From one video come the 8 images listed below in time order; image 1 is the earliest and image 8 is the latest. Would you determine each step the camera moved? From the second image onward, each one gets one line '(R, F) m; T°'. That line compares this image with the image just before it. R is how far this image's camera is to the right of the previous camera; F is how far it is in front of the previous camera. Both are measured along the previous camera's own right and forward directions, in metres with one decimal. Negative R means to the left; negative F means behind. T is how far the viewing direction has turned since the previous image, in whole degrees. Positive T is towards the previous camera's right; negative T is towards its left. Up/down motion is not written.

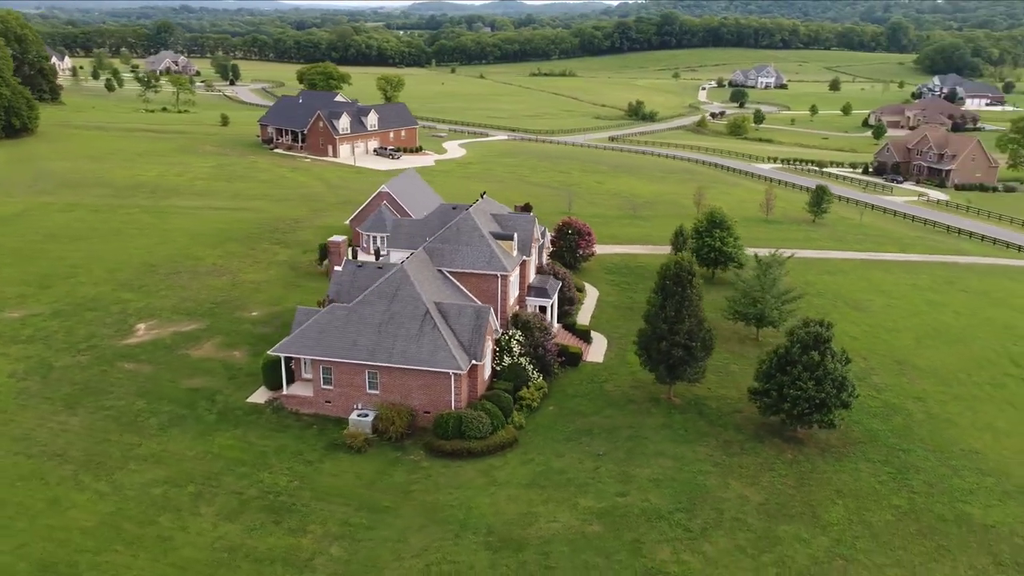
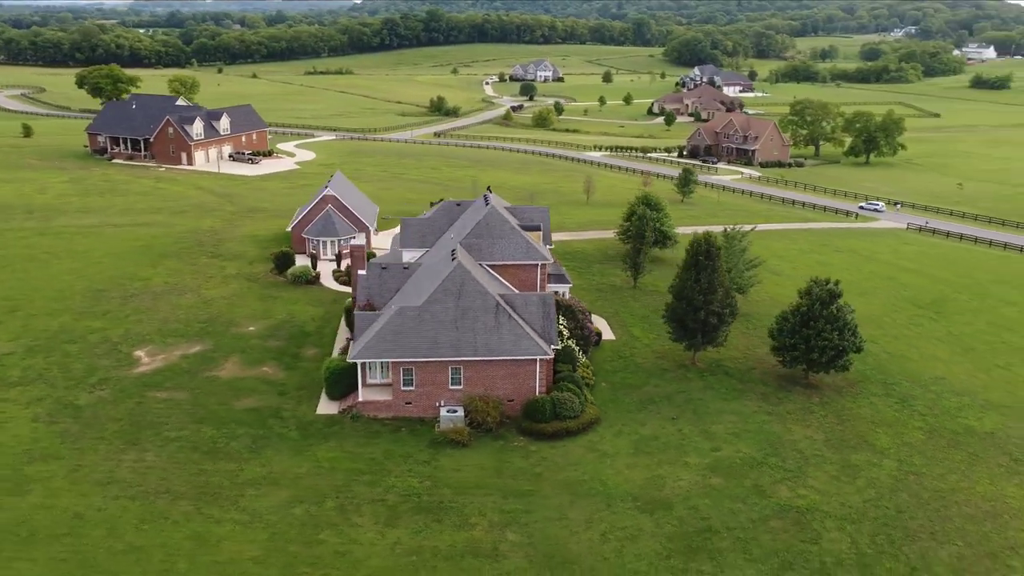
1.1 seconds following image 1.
(-12.8, +0.1) m; +16°
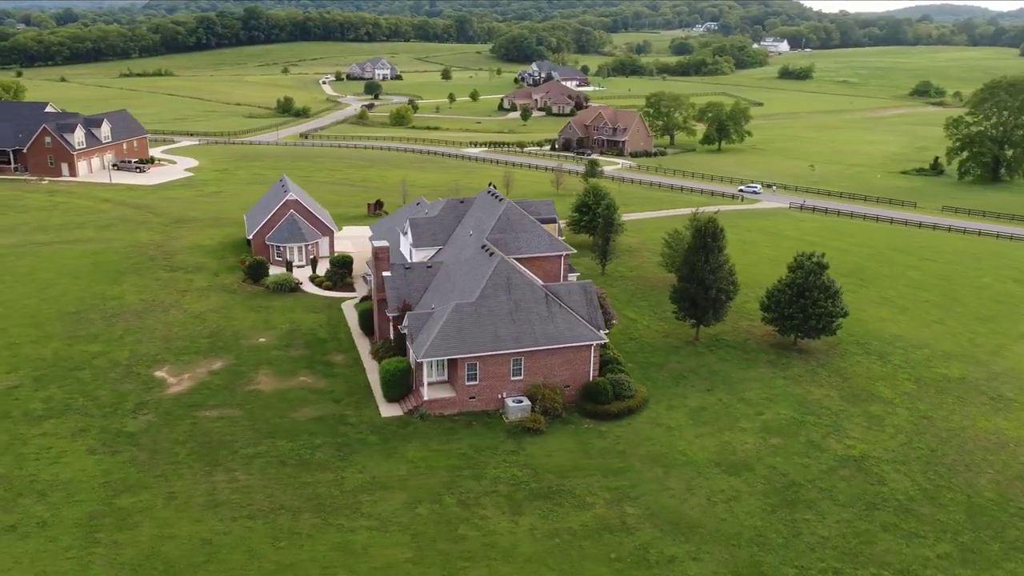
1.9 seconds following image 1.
(-9.8, -0.1) m; +12°
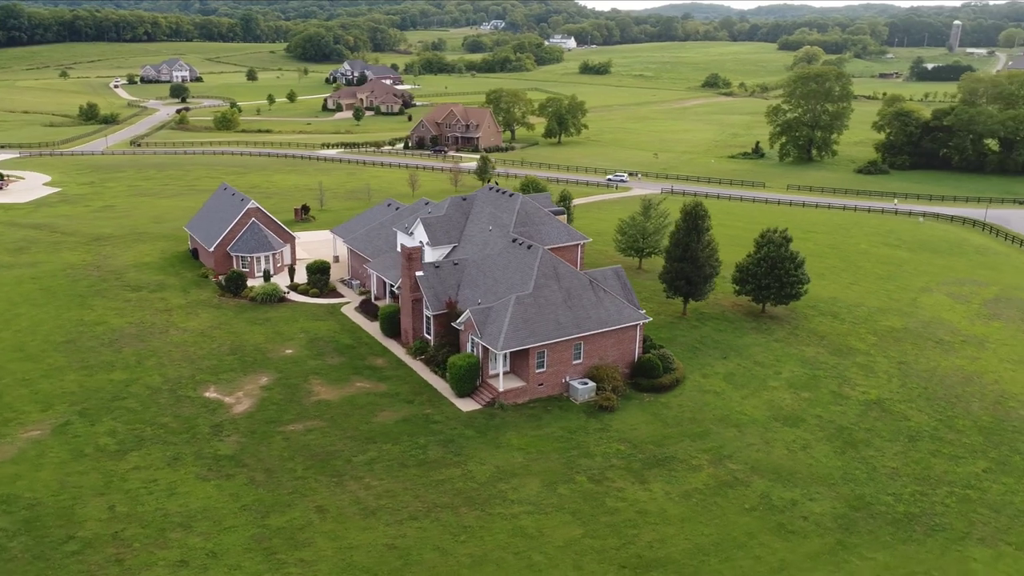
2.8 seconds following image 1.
(-11.7, -0.1) m; +14°
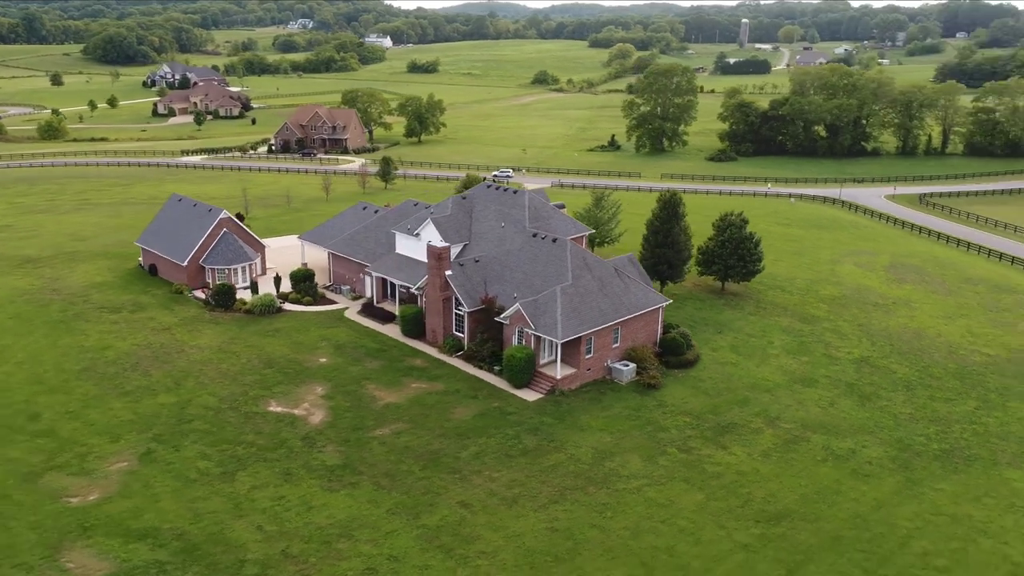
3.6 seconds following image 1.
(-10.6, -0.2) m; +13°
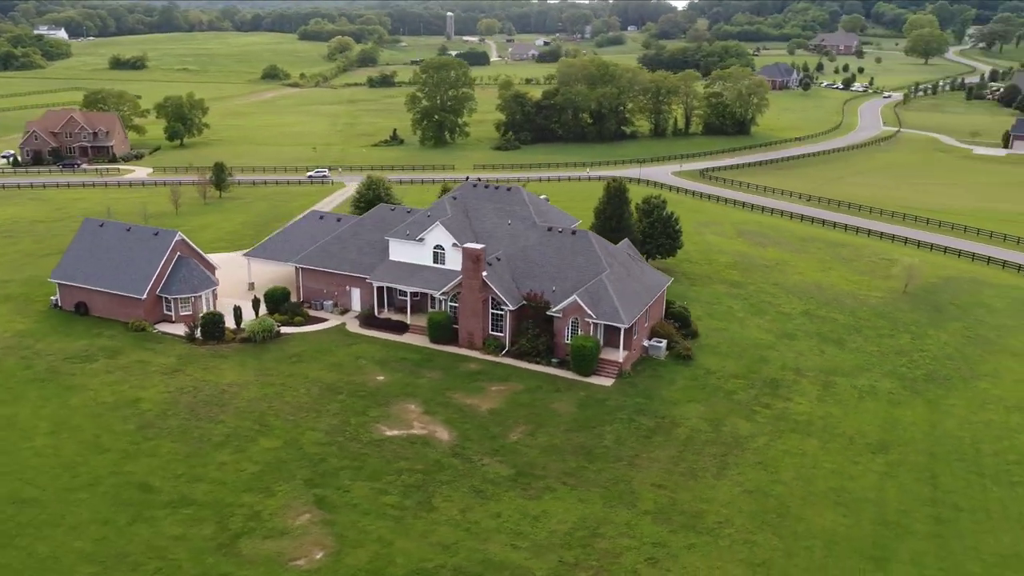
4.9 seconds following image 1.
(-16.2, +2.1) m; +20°
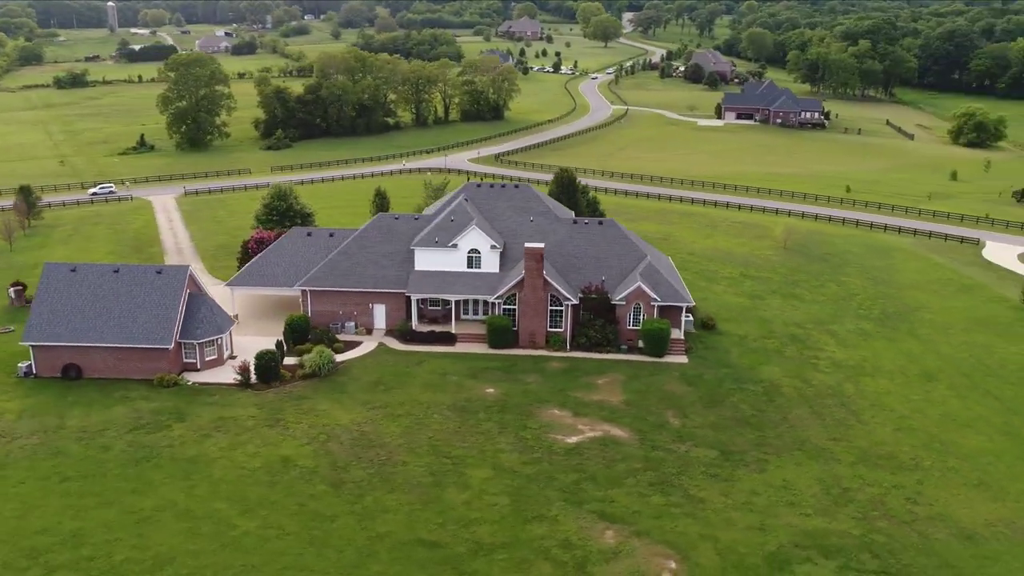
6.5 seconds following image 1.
(-18.1, +3.6) m; +21°
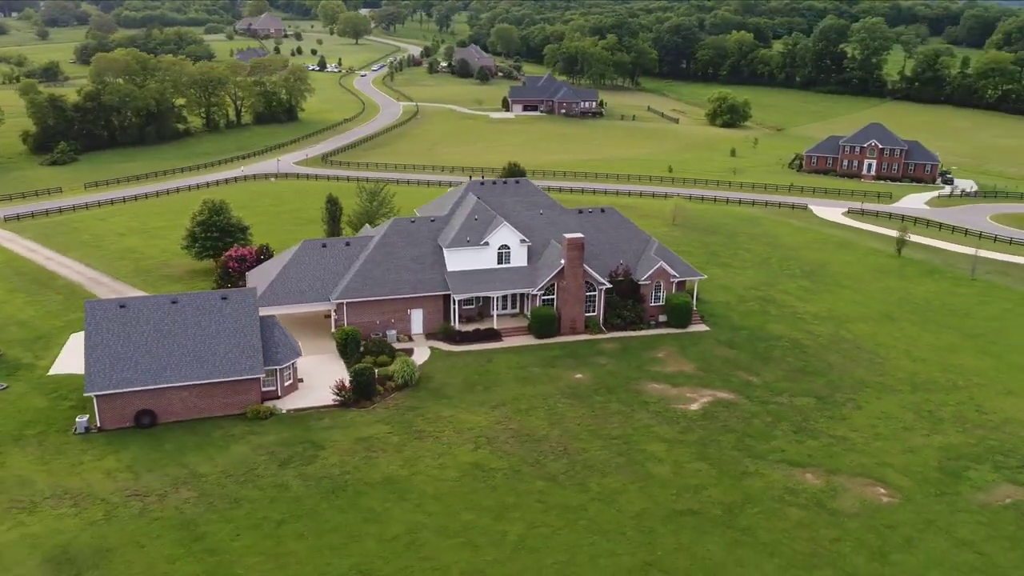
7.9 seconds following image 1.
(-15.4, +1.1) m; +18°
